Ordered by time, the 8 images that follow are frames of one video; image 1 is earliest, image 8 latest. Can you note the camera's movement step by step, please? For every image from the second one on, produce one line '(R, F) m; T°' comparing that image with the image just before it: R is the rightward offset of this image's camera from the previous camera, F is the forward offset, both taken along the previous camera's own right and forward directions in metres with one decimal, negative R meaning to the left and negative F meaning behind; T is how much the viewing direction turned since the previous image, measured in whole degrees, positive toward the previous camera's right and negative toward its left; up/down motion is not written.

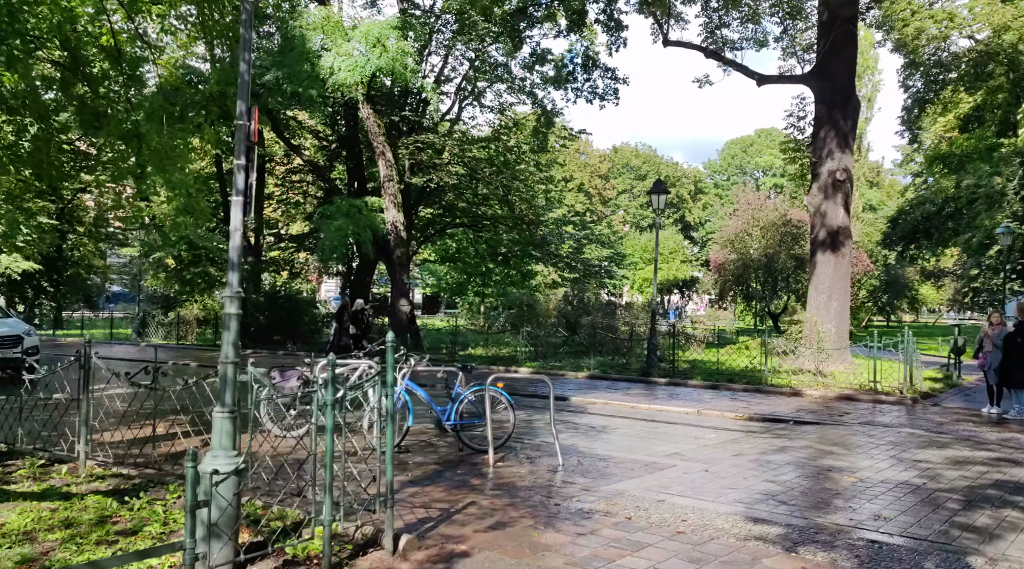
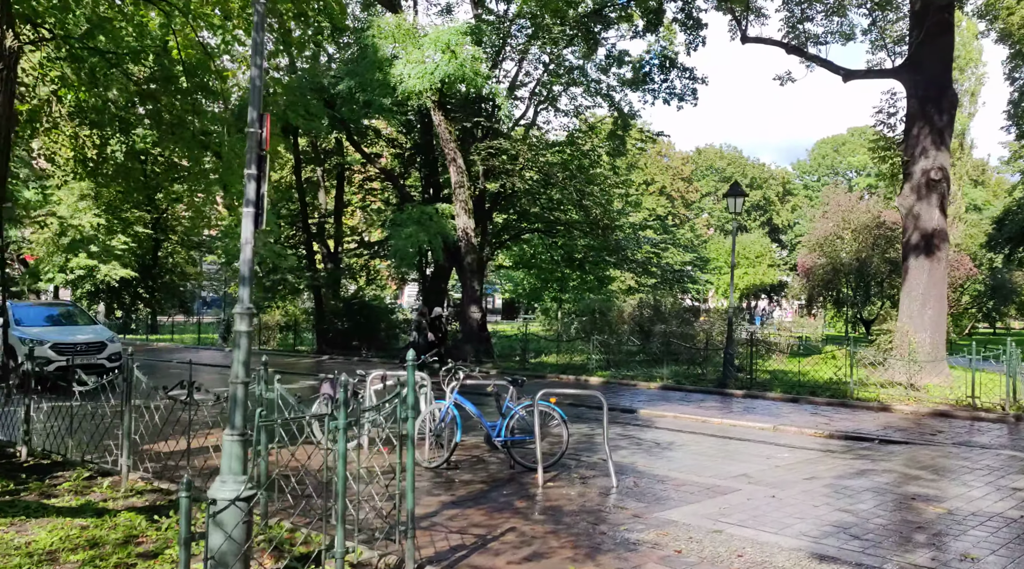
(+0.3, +0.4) m; -6°
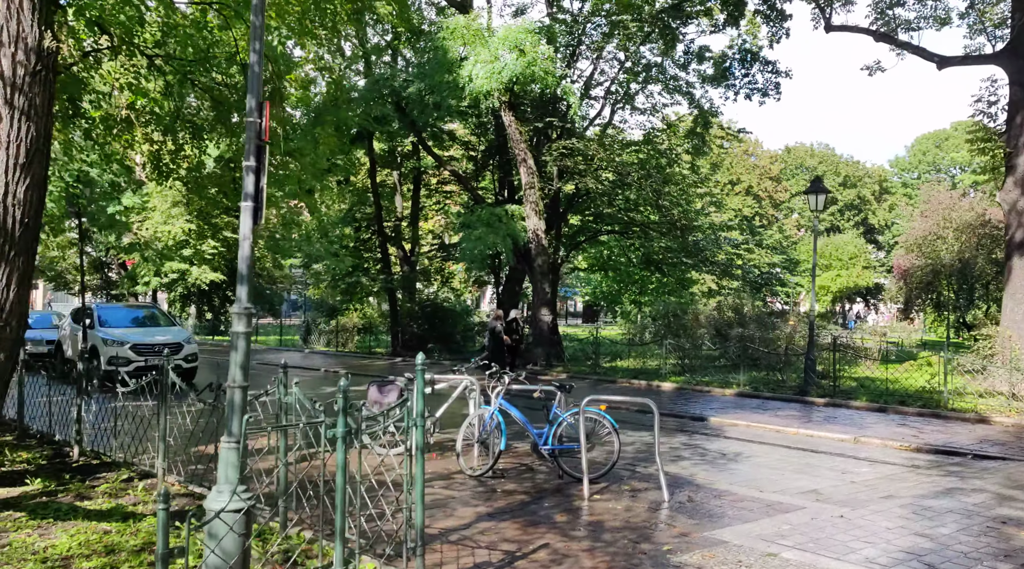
(+0.3, +0.4) m; -6°
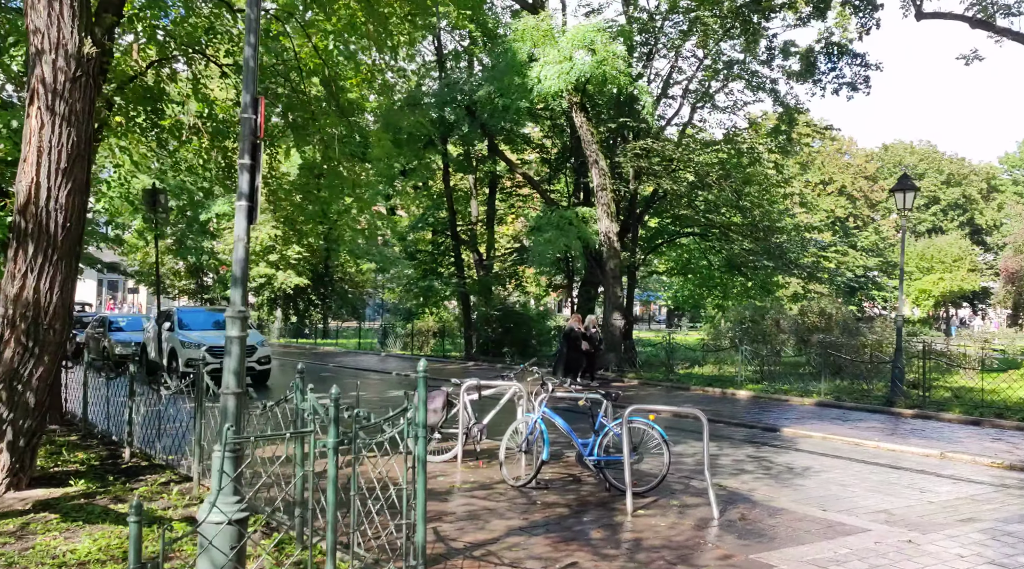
(+0.4, +0.3) m; -6°
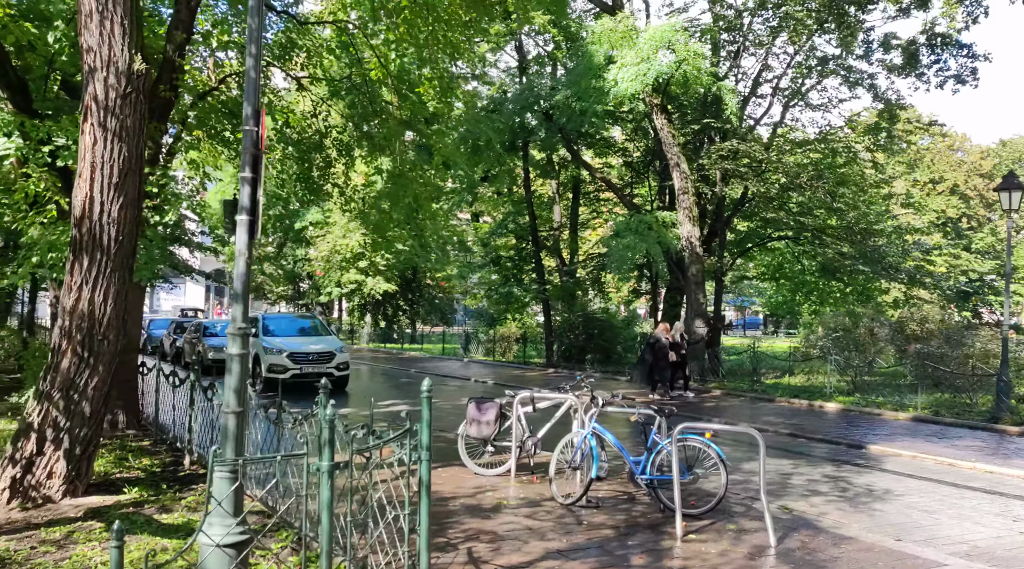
(+0.4, +0.2) m; -6°
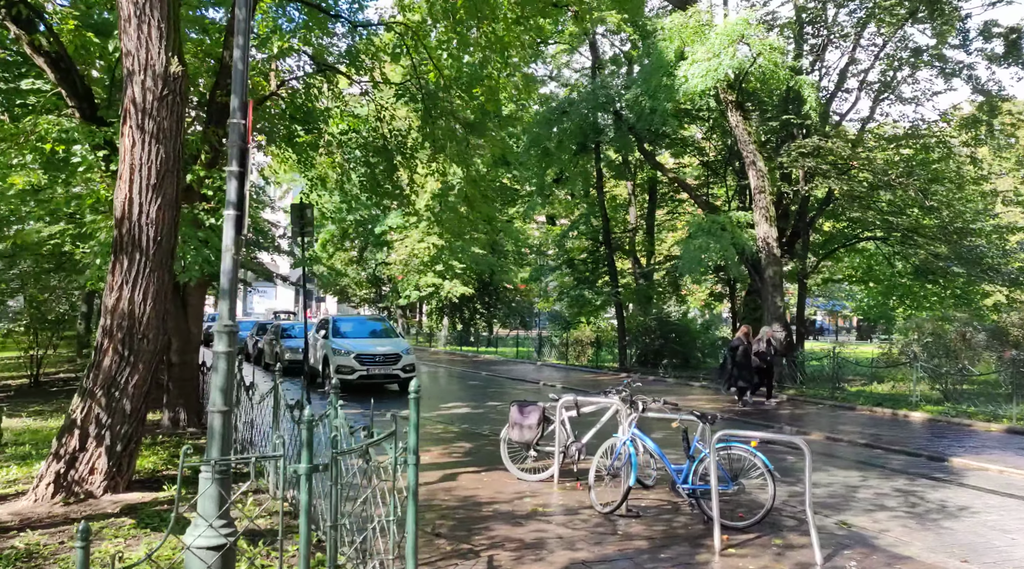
(+0.4, +0.2) m; -6°
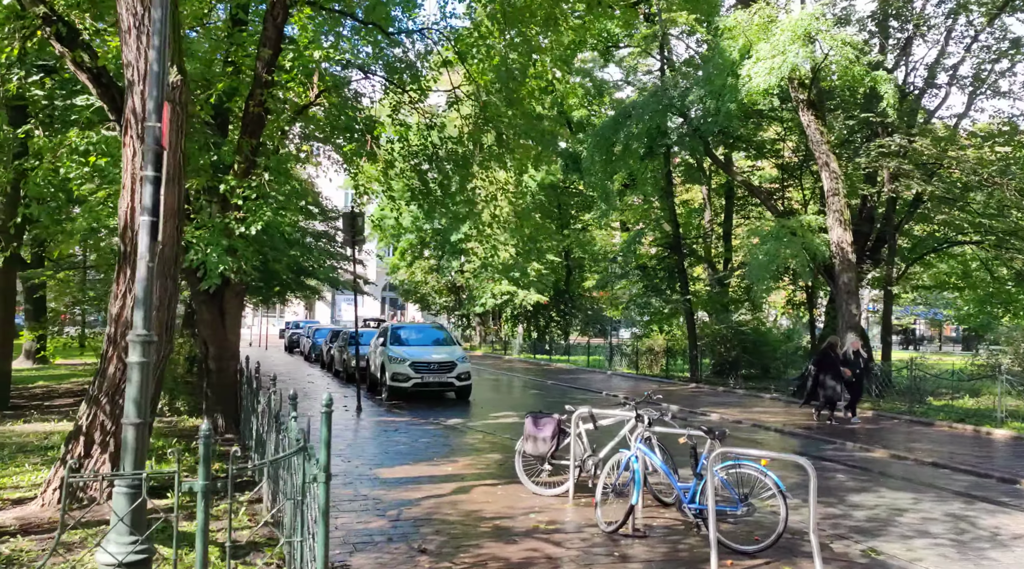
(+0.7, +0.3) m; -6°
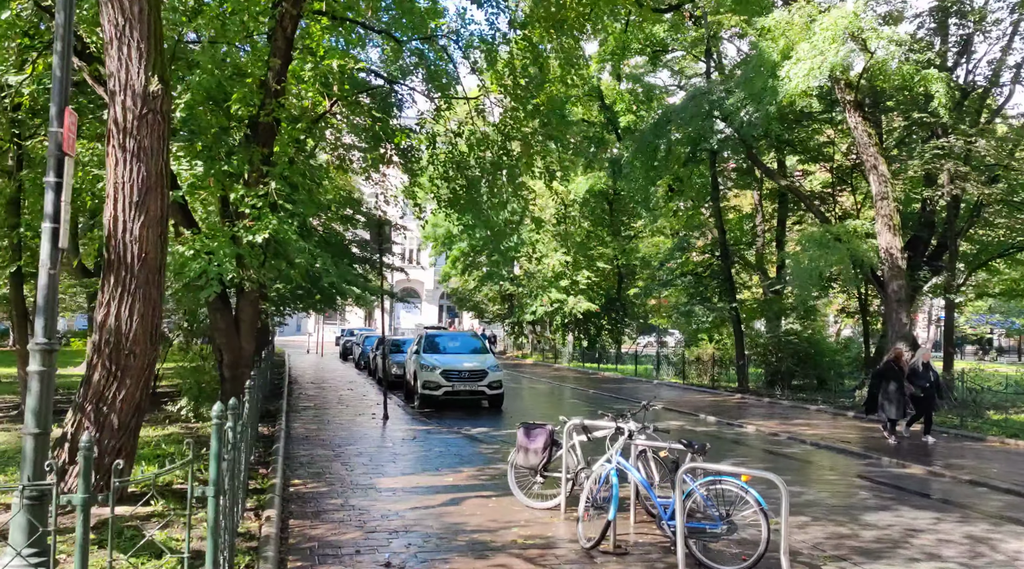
(+0.6, +0.2) m; -4°
